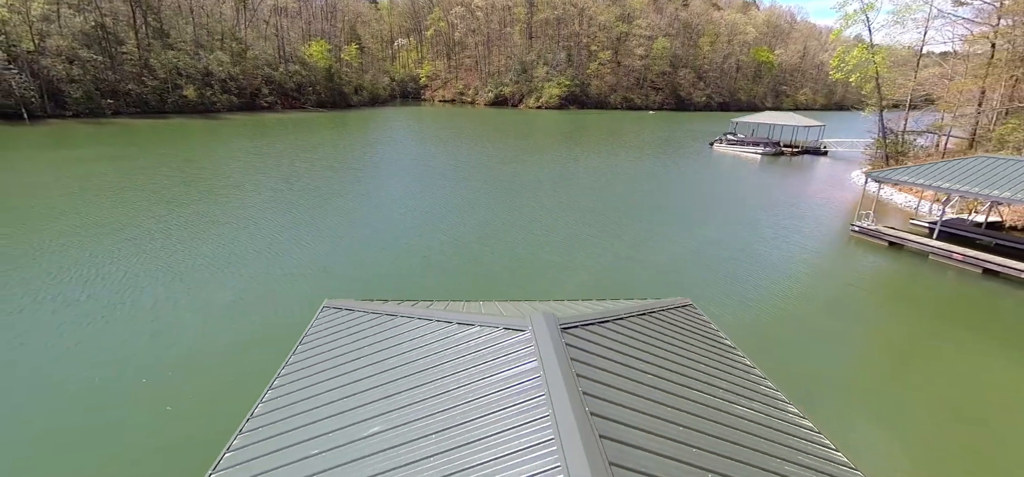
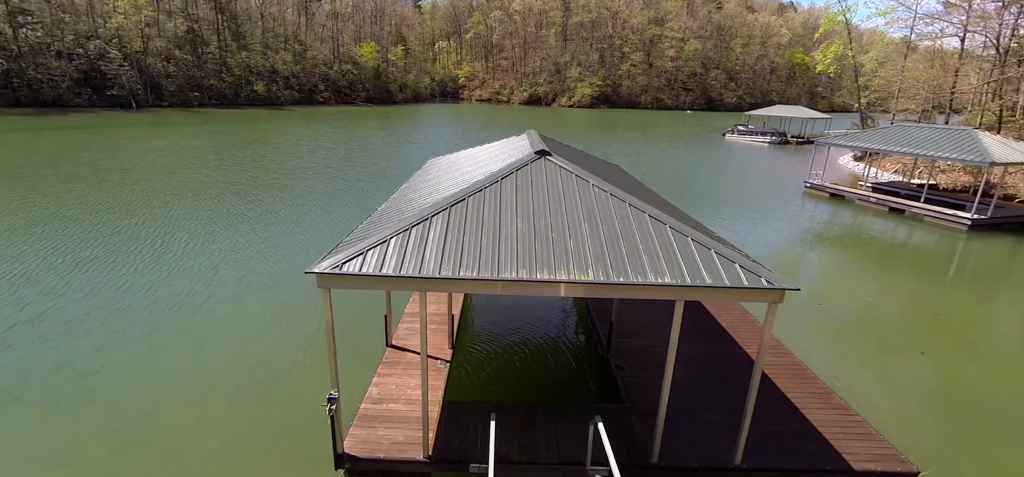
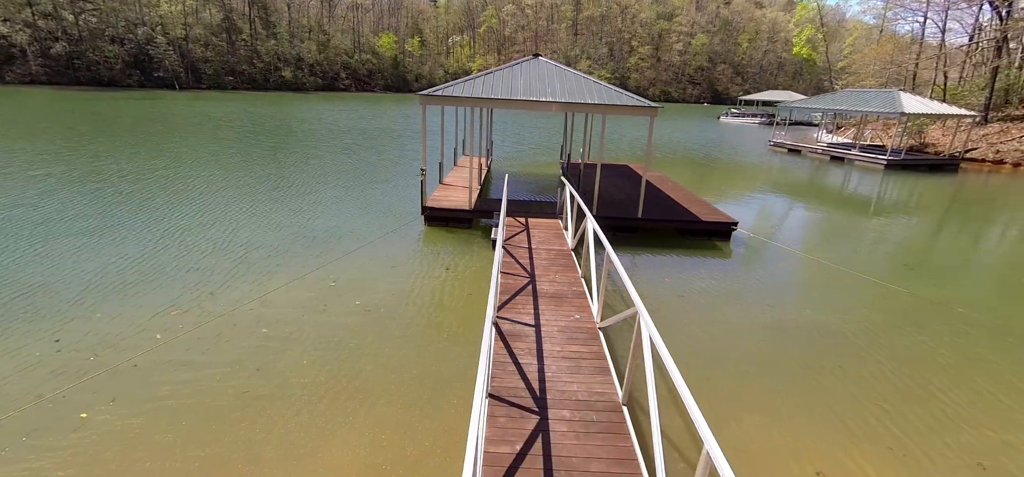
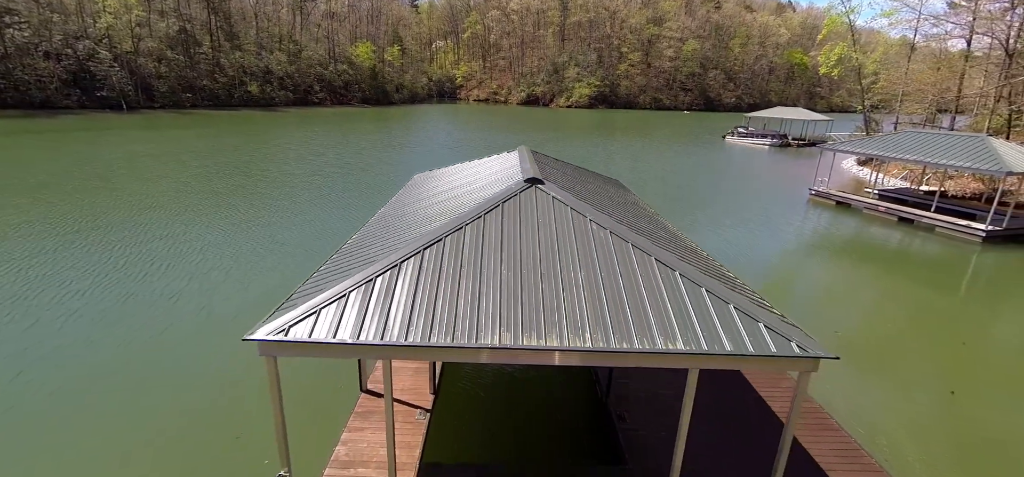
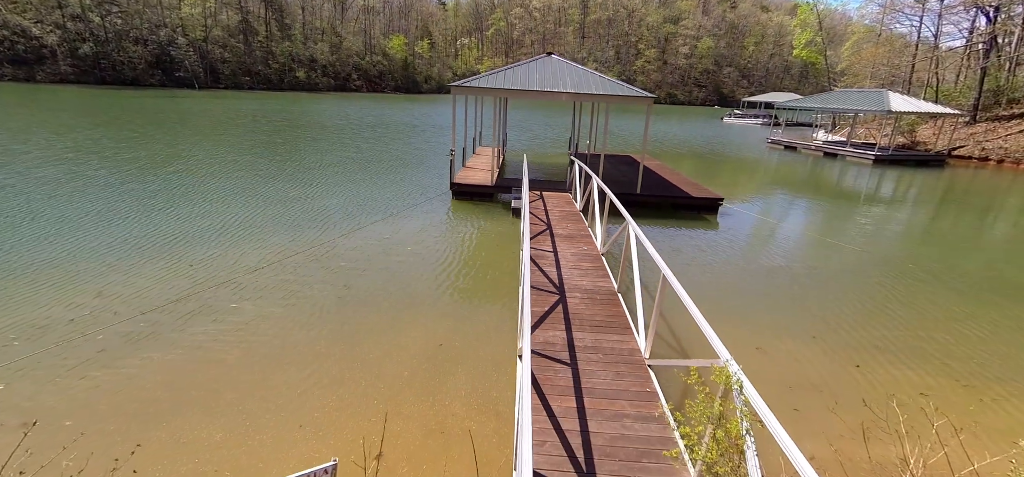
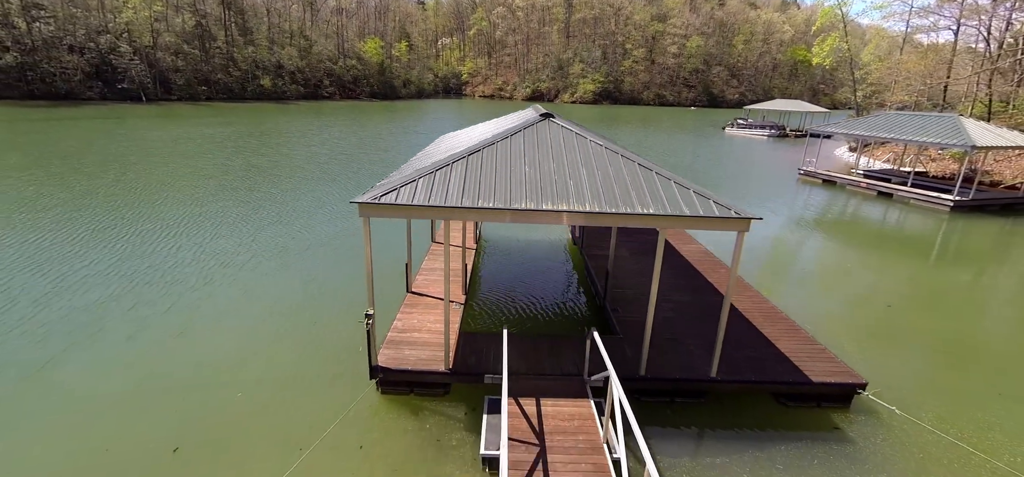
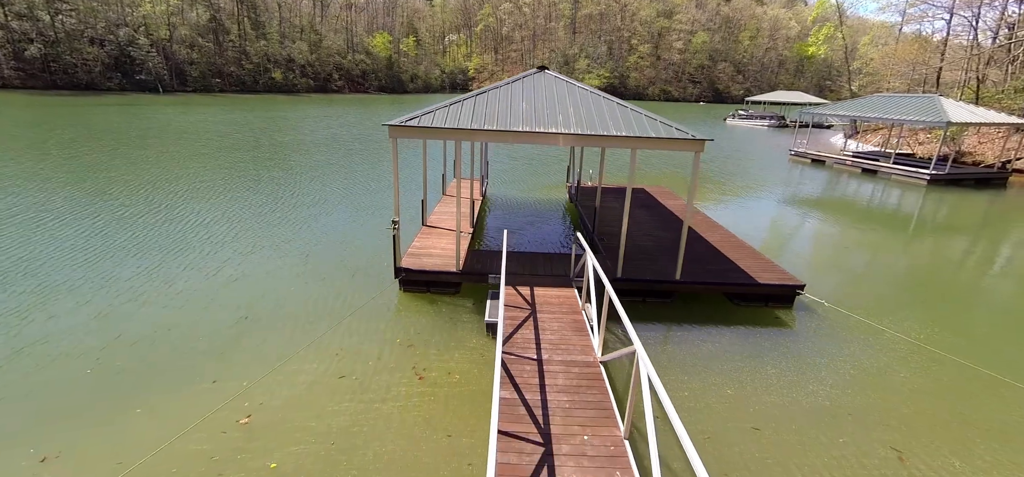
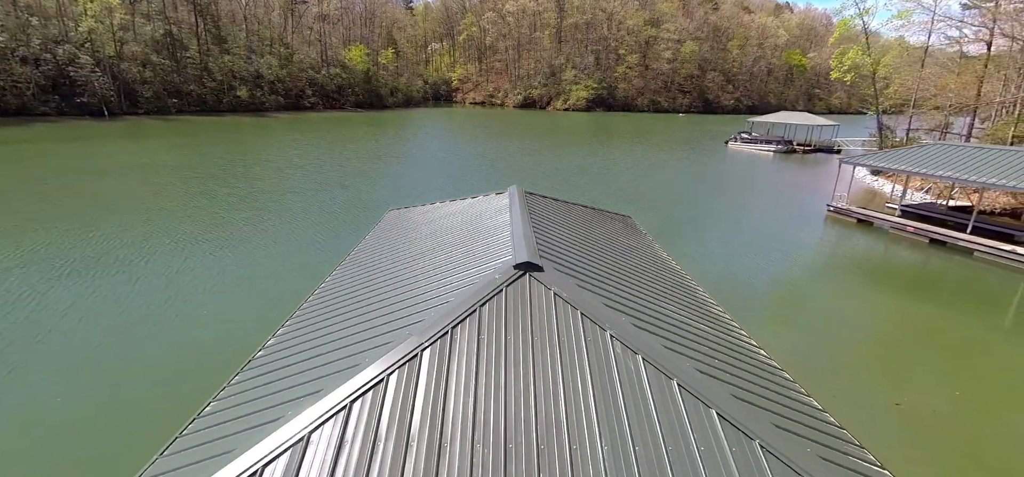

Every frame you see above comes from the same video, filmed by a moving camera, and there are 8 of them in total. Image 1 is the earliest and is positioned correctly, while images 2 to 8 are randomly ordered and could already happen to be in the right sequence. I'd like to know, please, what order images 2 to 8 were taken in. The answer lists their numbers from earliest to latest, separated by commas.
8, 4, 2, 6, 7, 3, 5
